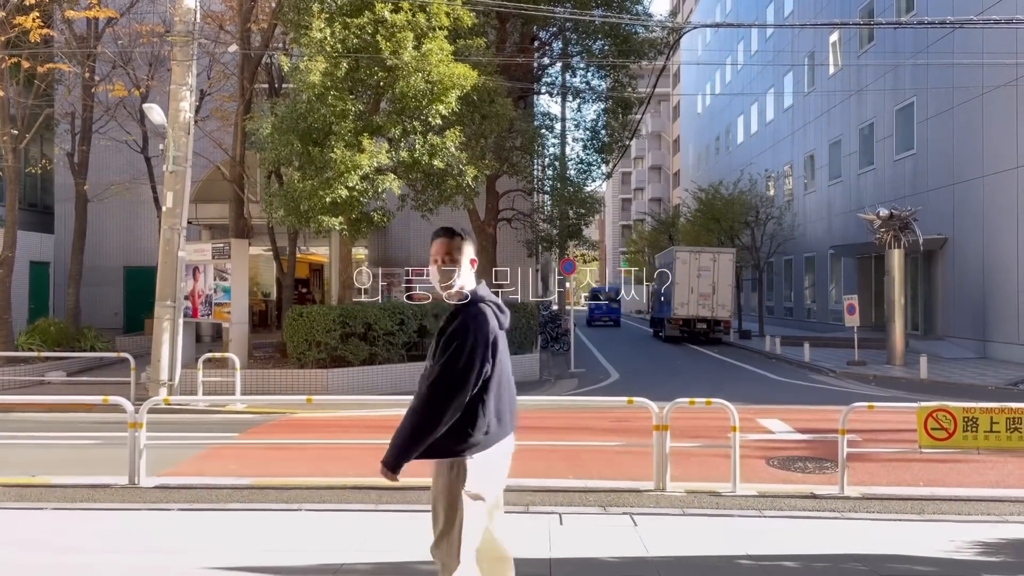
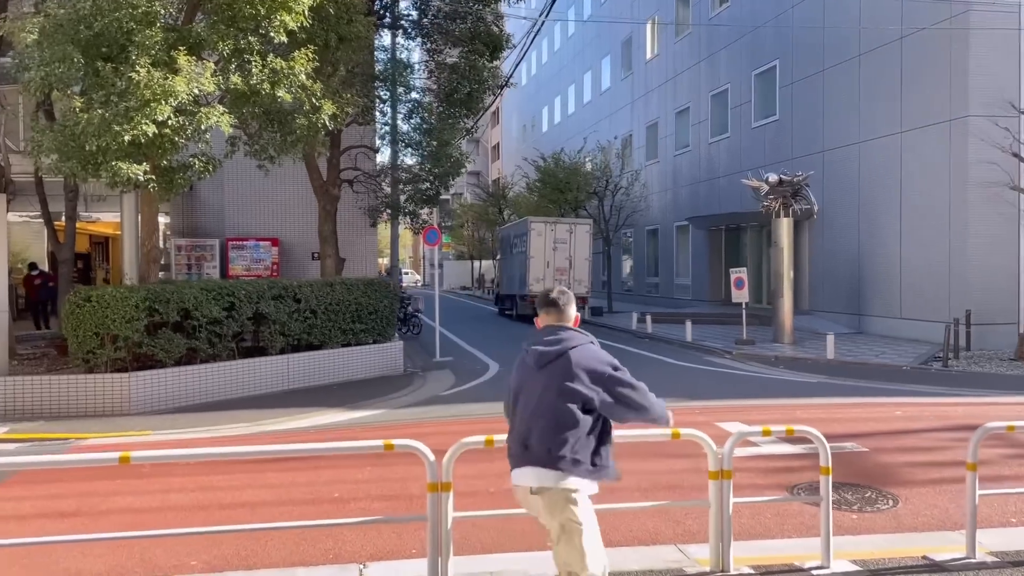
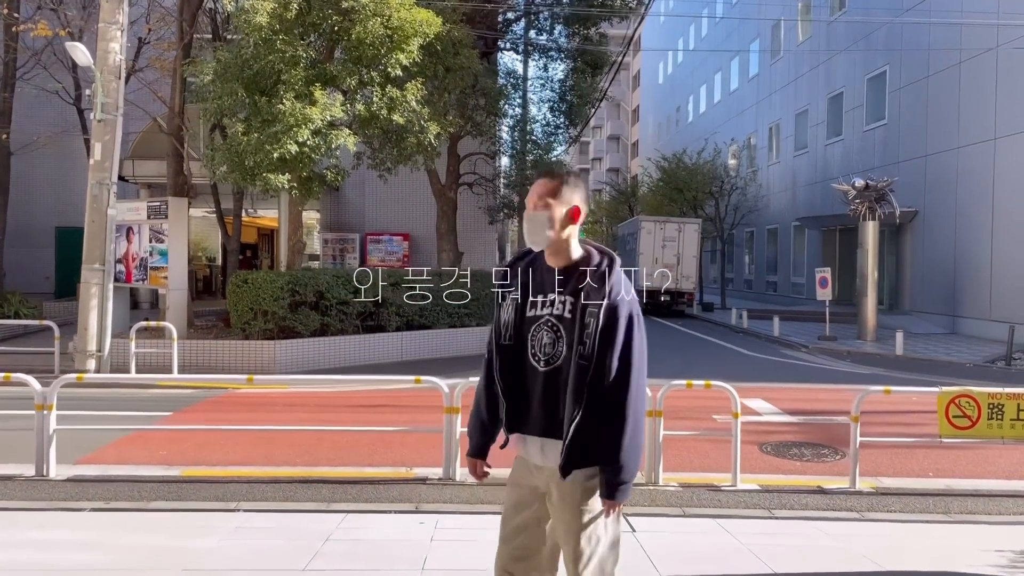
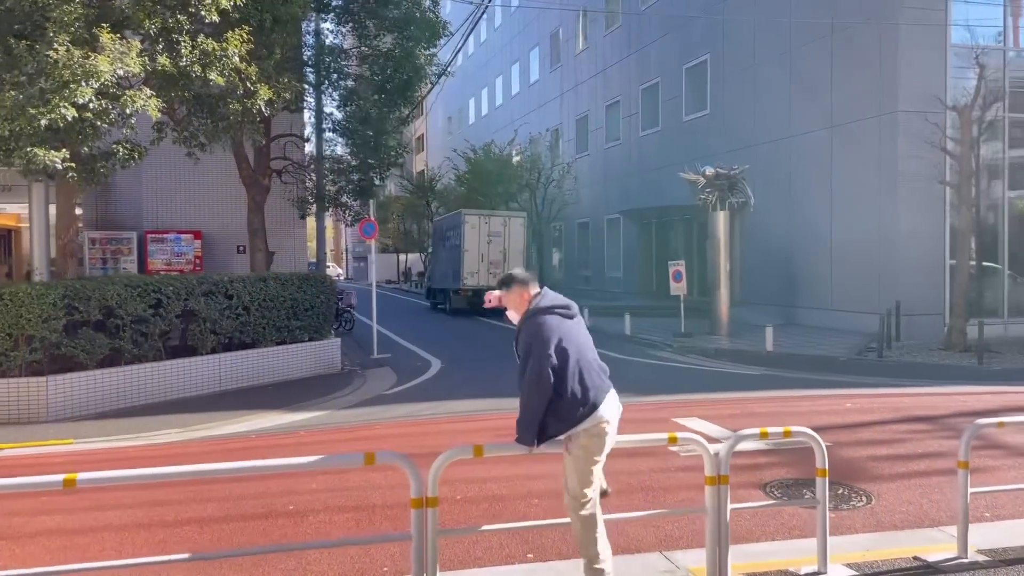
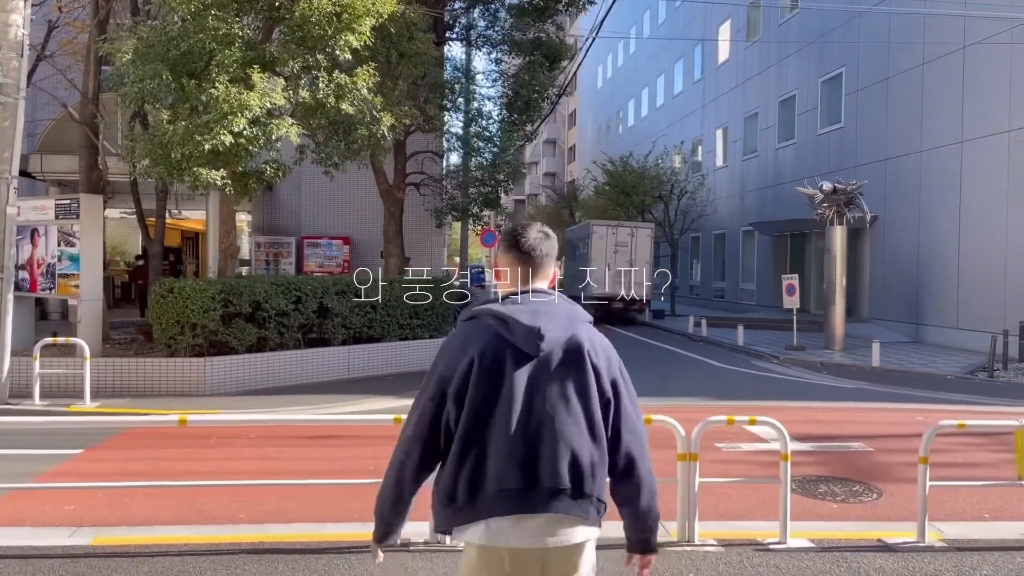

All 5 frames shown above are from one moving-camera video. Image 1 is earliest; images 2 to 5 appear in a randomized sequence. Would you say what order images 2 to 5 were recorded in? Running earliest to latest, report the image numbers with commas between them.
3, 5, 2, 4
